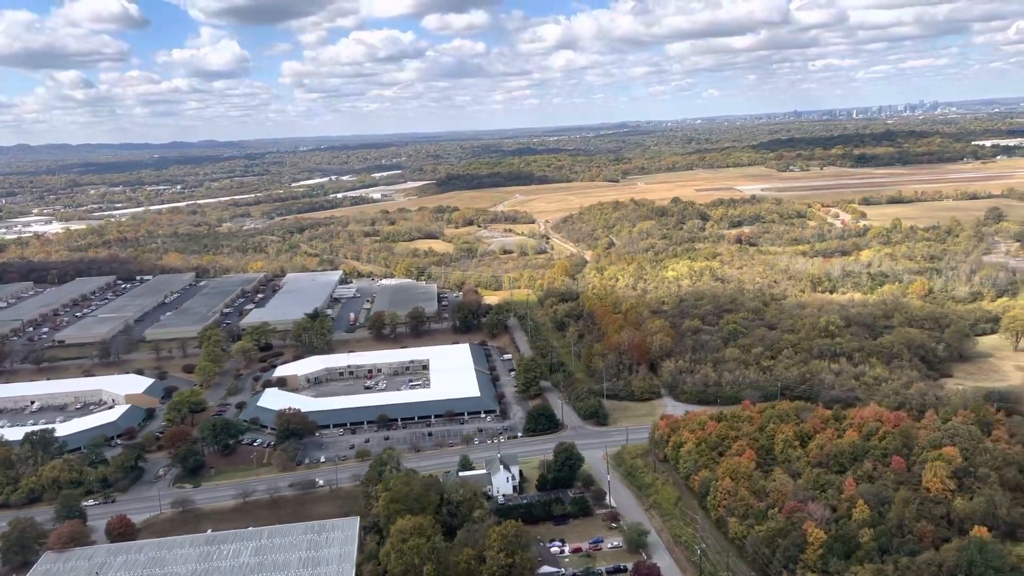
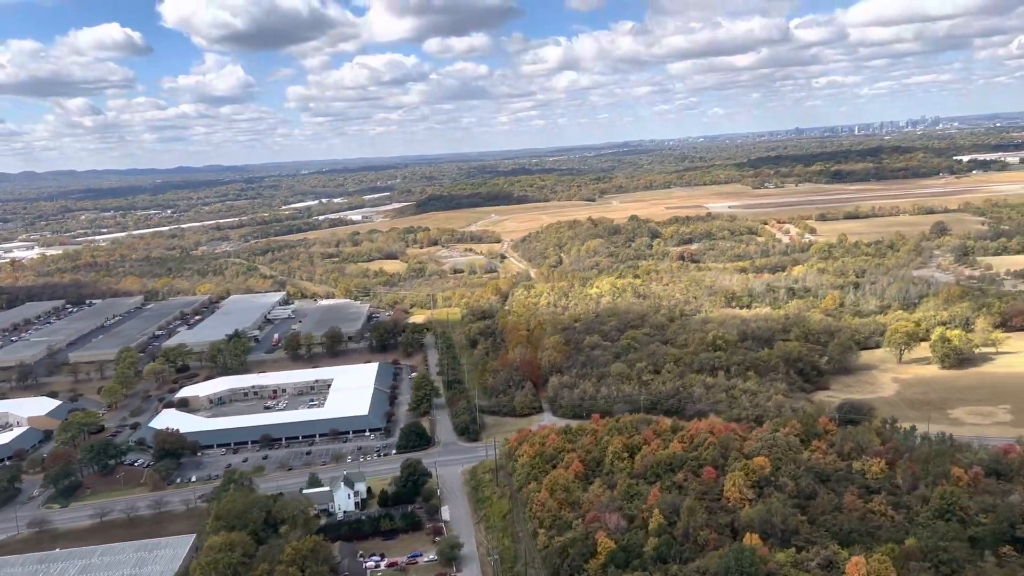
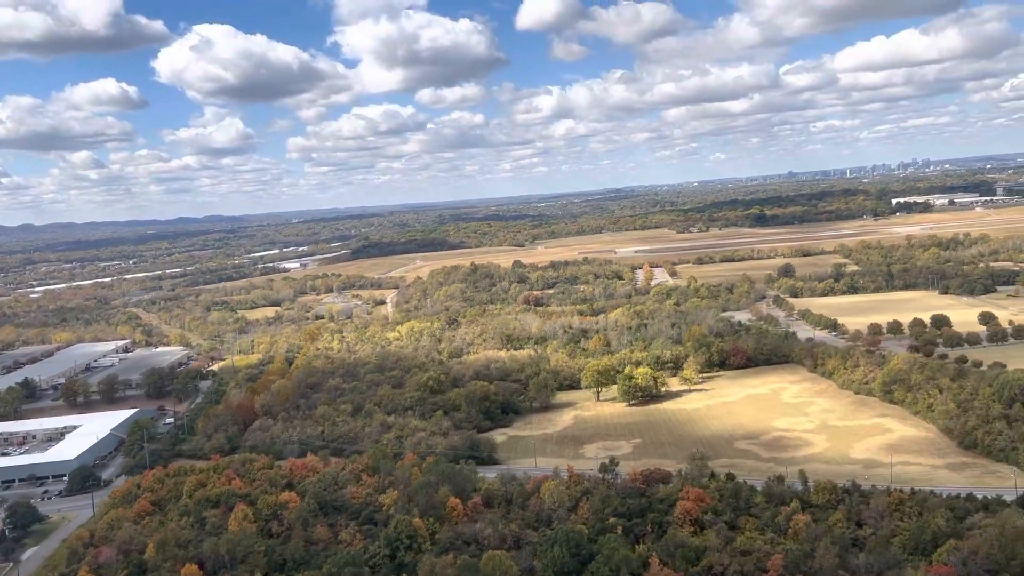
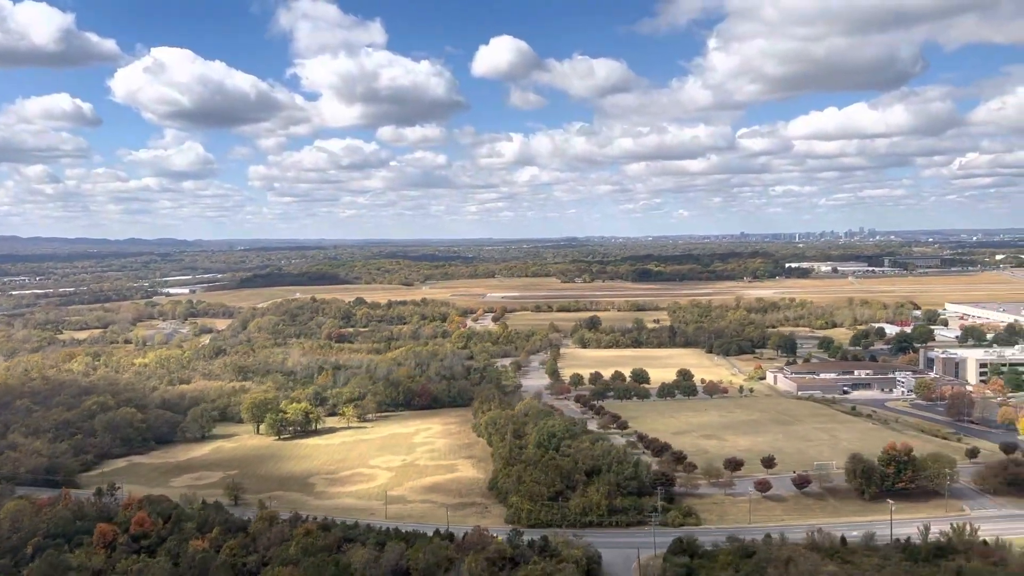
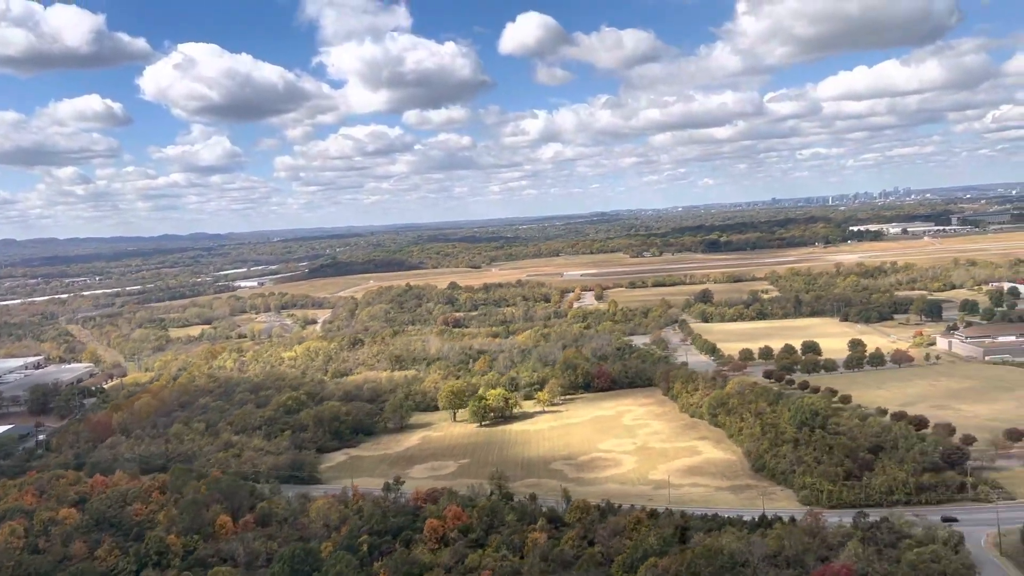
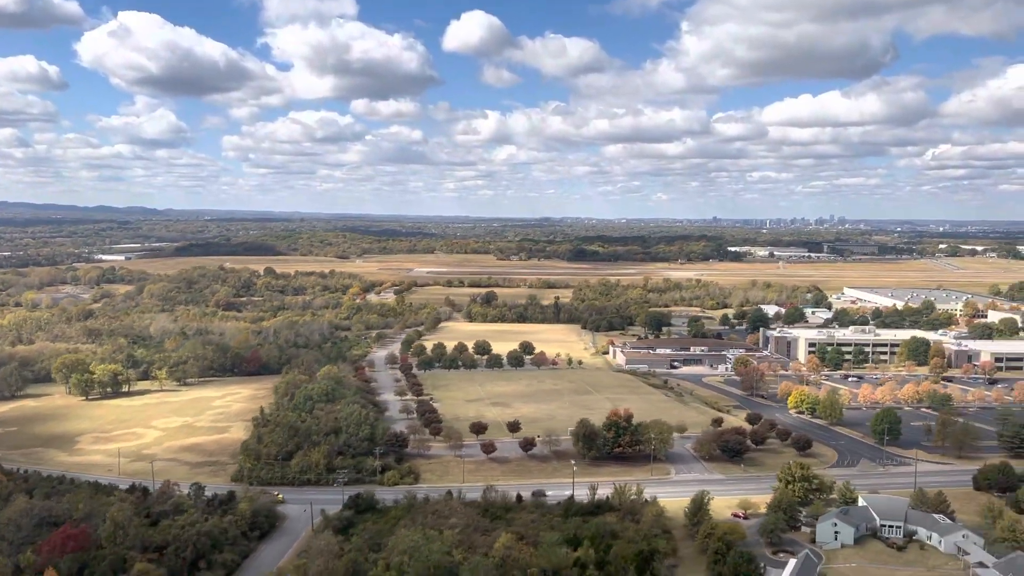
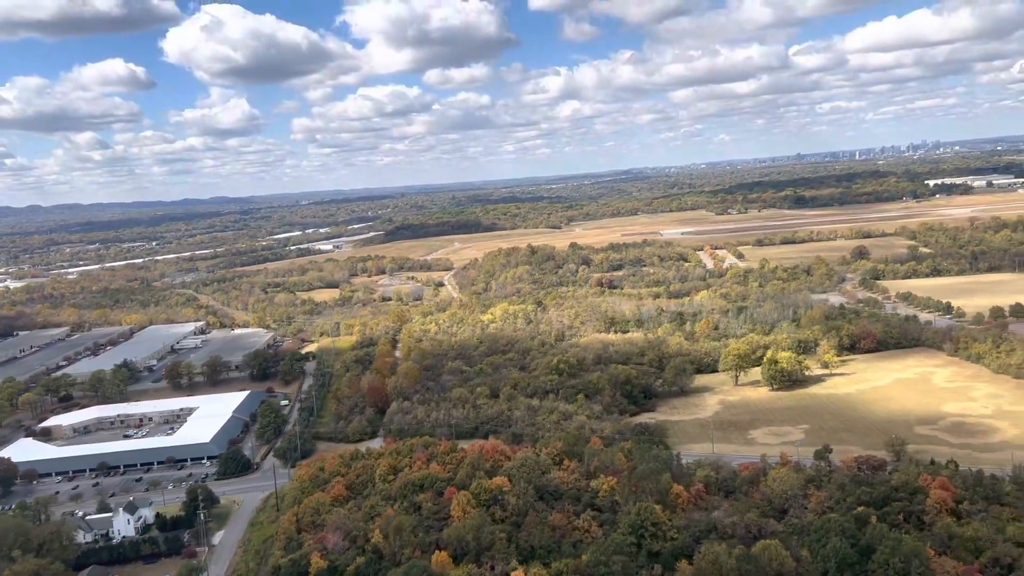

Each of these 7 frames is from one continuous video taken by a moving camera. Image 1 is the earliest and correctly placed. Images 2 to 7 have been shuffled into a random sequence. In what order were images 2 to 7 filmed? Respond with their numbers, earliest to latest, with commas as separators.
2, 7, 3, 5, 4, 6
